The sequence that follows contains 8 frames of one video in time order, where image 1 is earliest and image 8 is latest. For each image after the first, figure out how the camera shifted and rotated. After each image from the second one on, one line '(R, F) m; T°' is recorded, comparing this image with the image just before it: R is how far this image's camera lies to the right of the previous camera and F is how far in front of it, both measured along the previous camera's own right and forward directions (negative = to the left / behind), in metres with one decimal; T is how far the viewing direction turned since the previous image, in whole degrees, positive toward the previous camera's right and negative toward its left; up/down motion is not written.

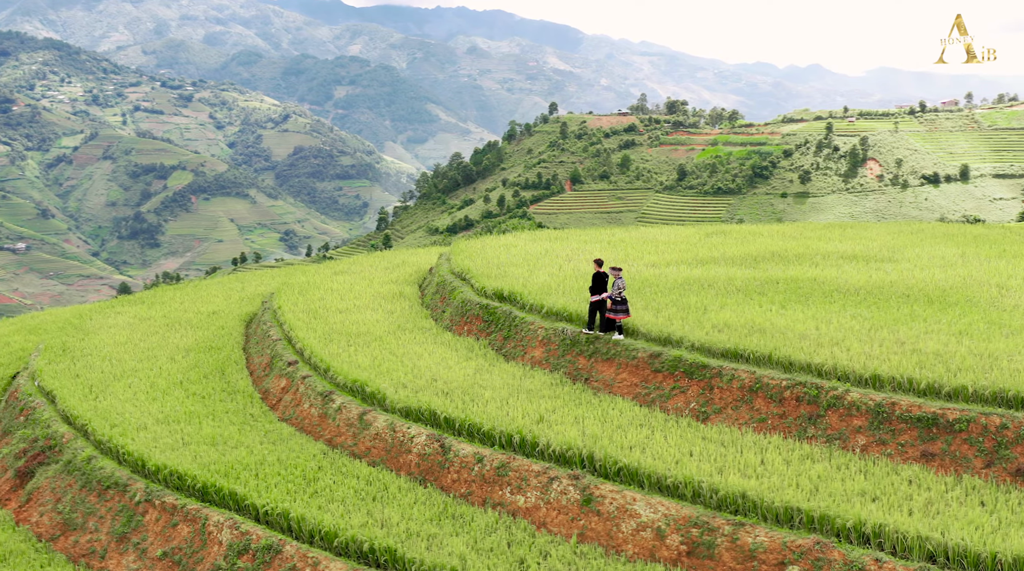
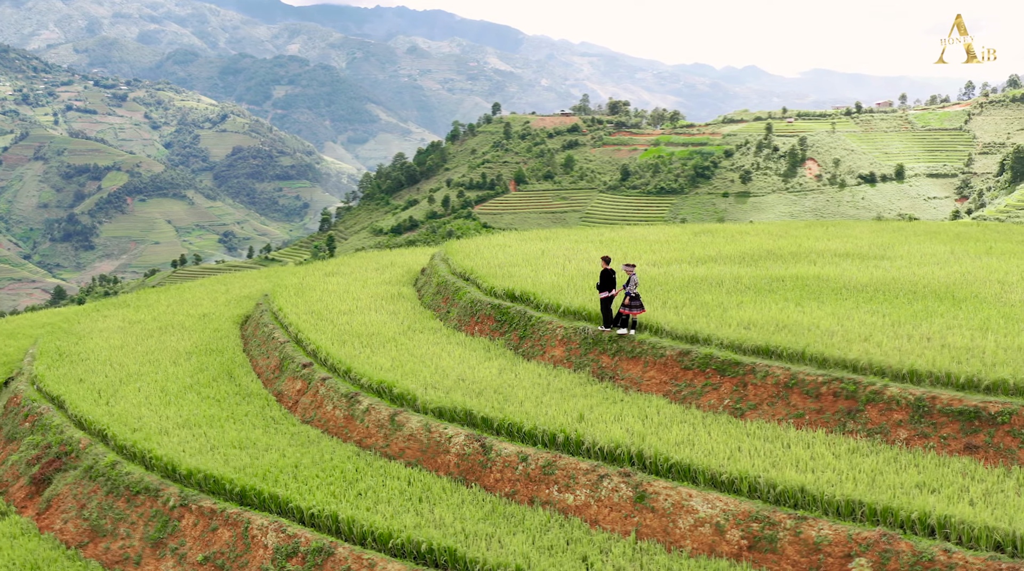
(-1.3, 0.0) m; +2°
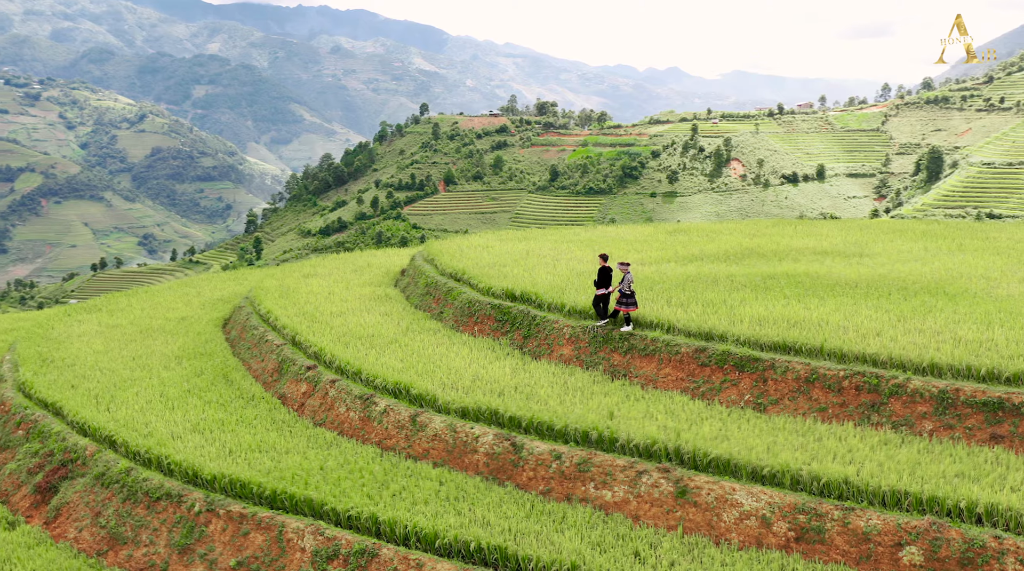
(-1.3, 0.0) m; +3°
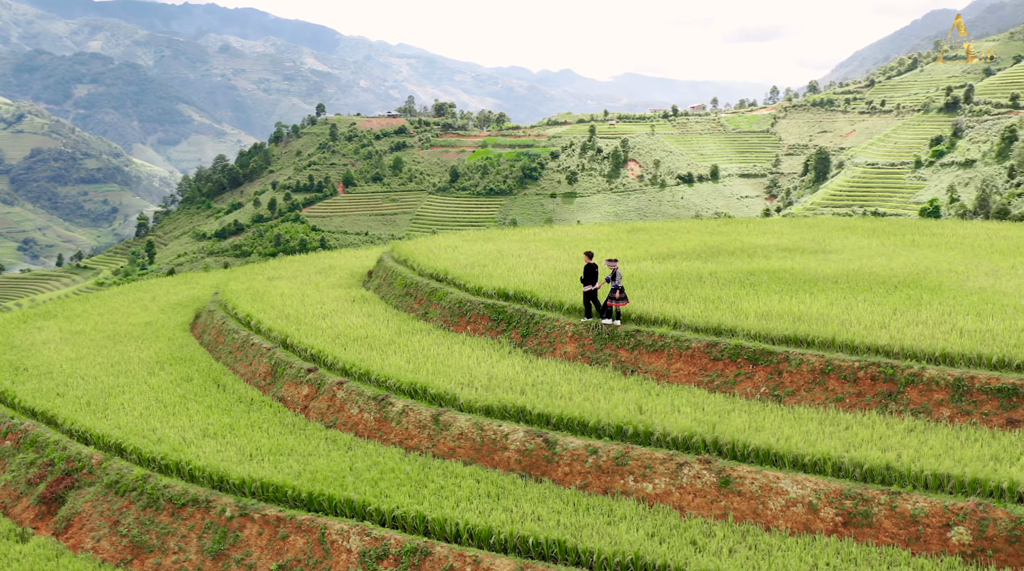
(-1.8, -0.1) m; +5°
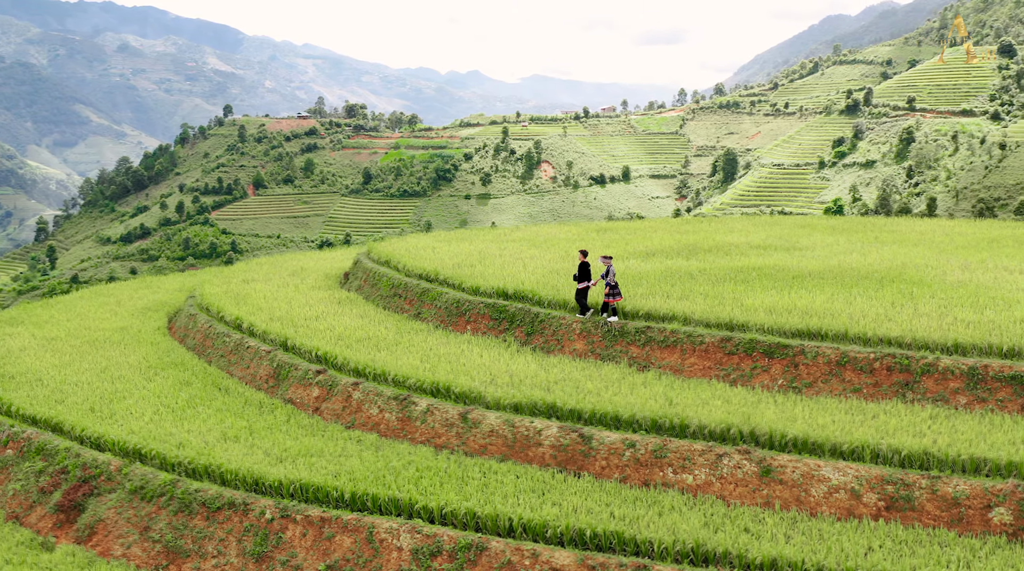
(-1.6, -0.1) m; +4°
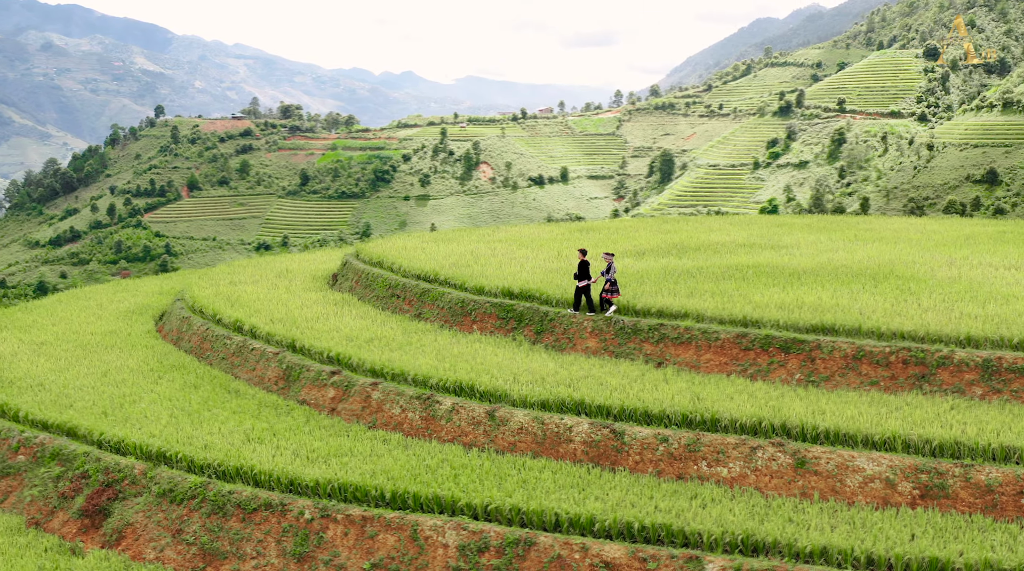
(-1.3, -0.2) m; +3°
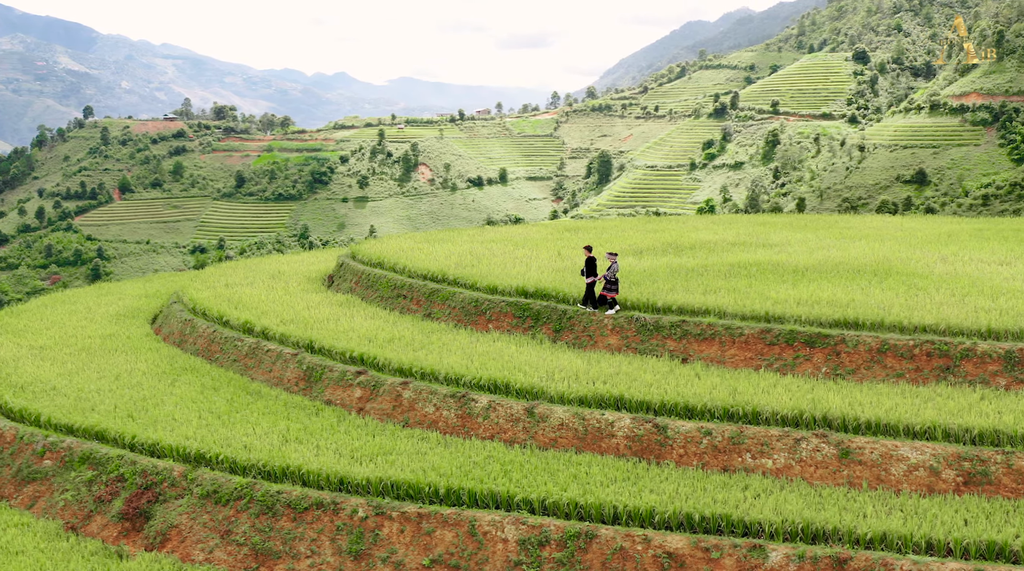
(-1.5, -0.2) m; +3°
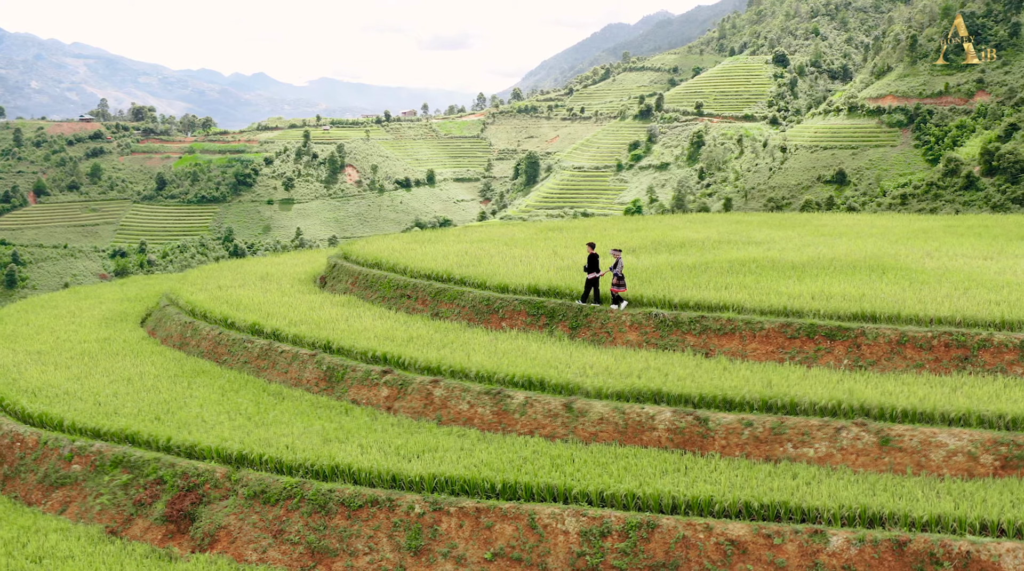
(-1.7, -0.3) m; +3°
